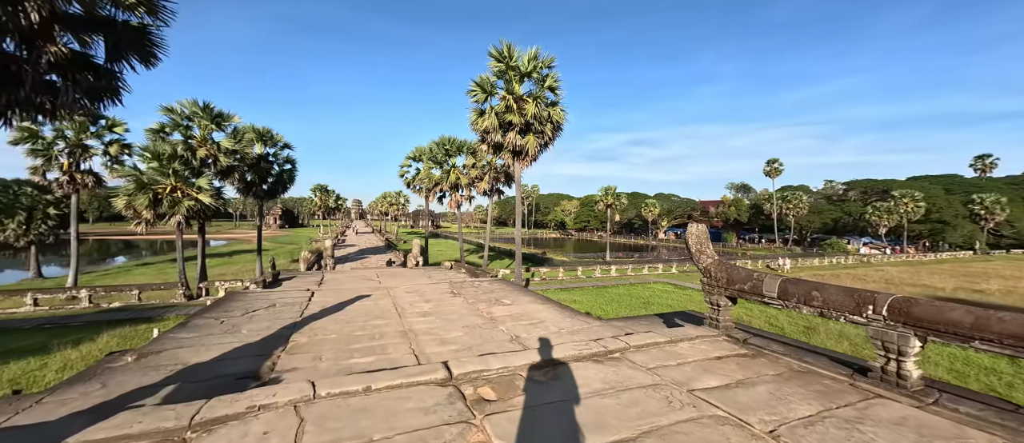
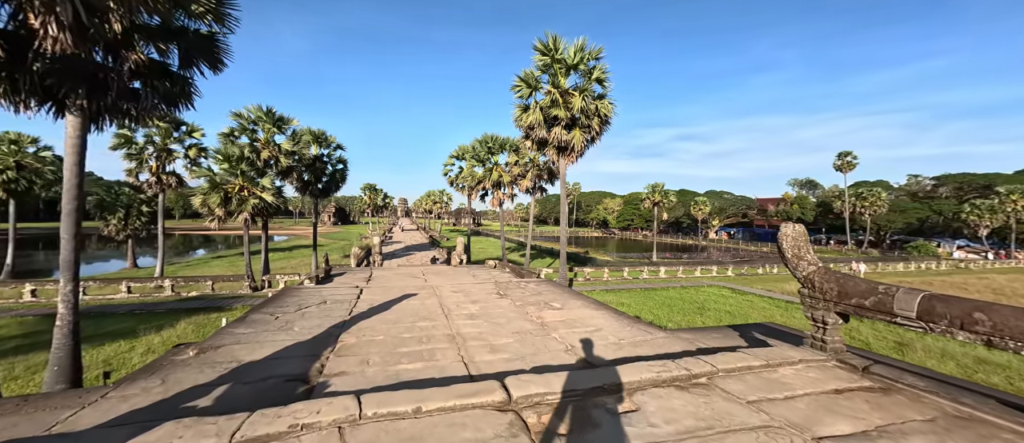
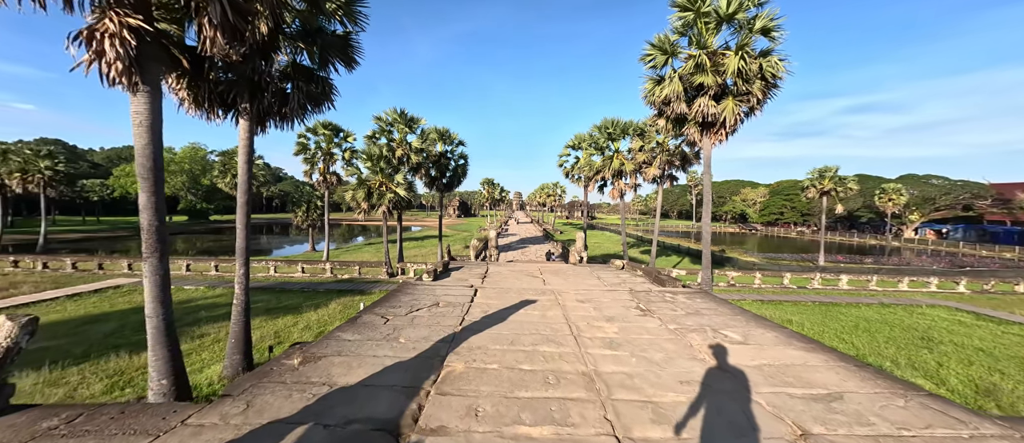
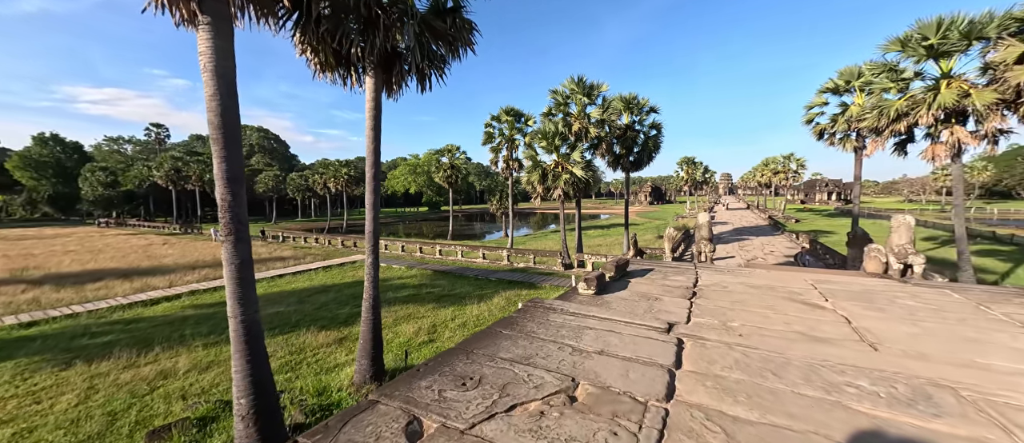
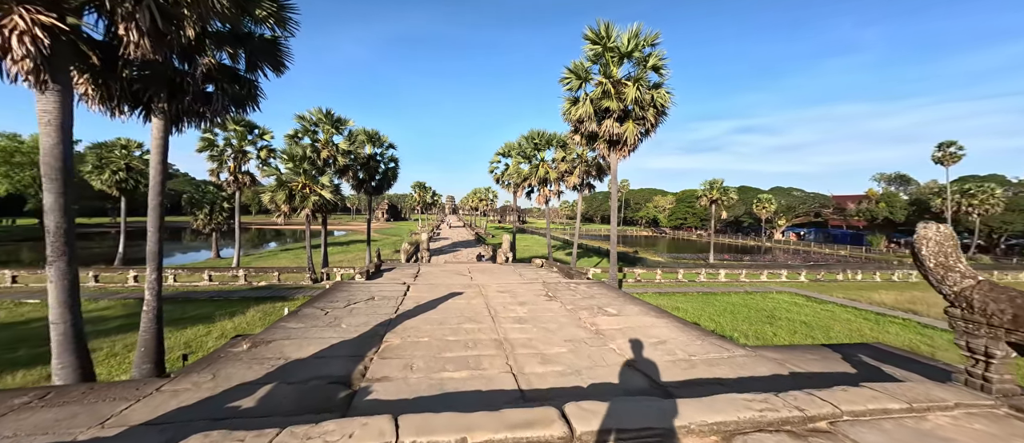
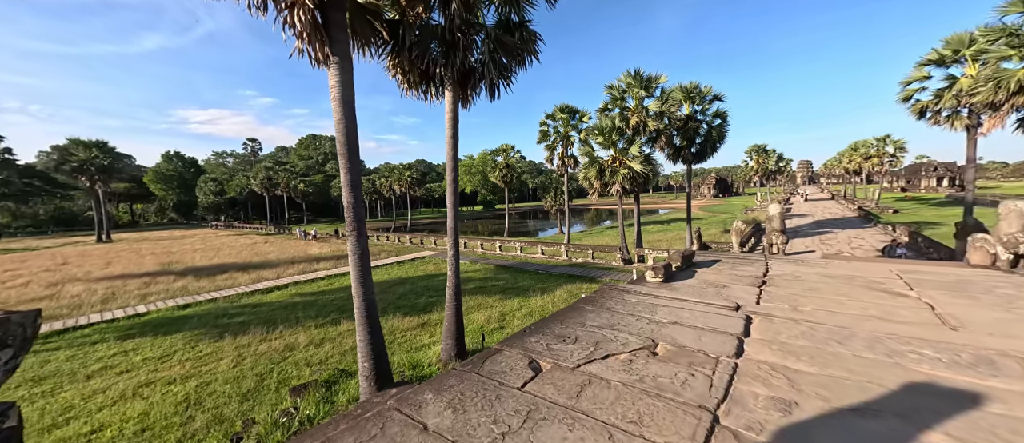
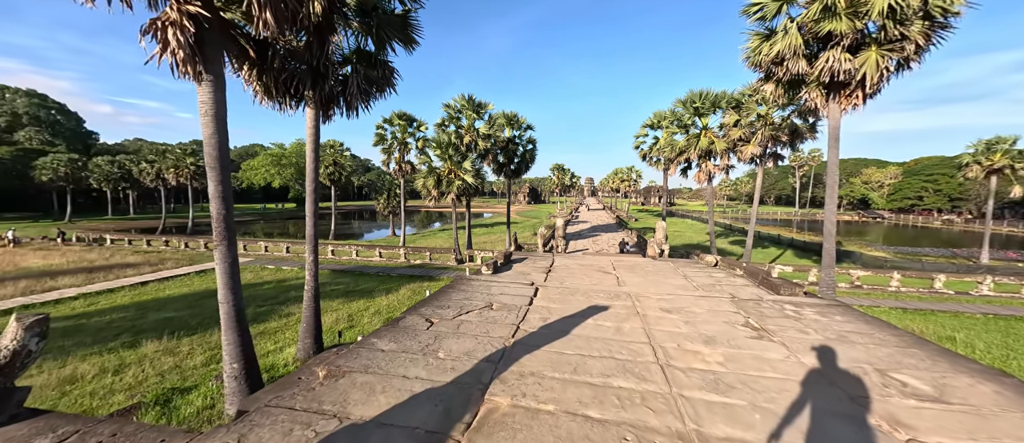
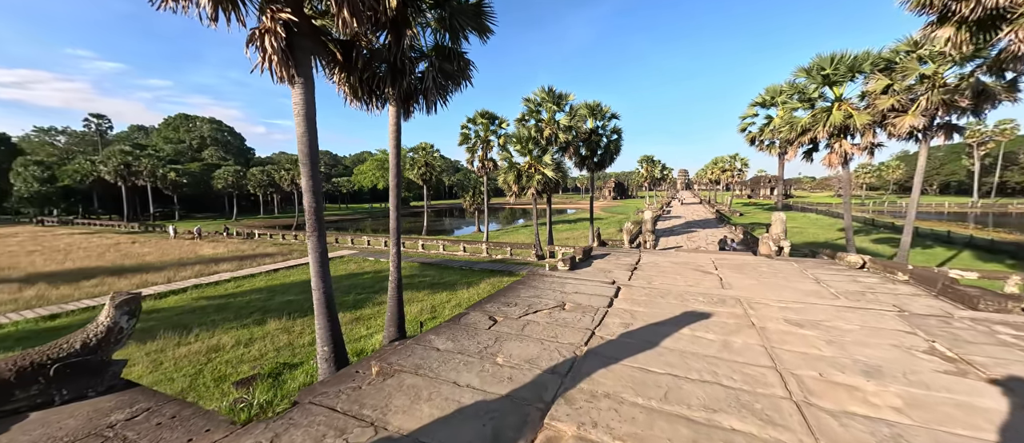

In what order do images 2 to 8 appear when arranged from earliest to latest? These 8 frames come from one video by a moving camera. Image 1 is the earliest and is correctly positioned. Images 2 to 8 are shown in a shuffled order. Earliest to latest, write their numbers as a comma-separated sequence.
2, 5, 3, 7, 8, 6, 4
